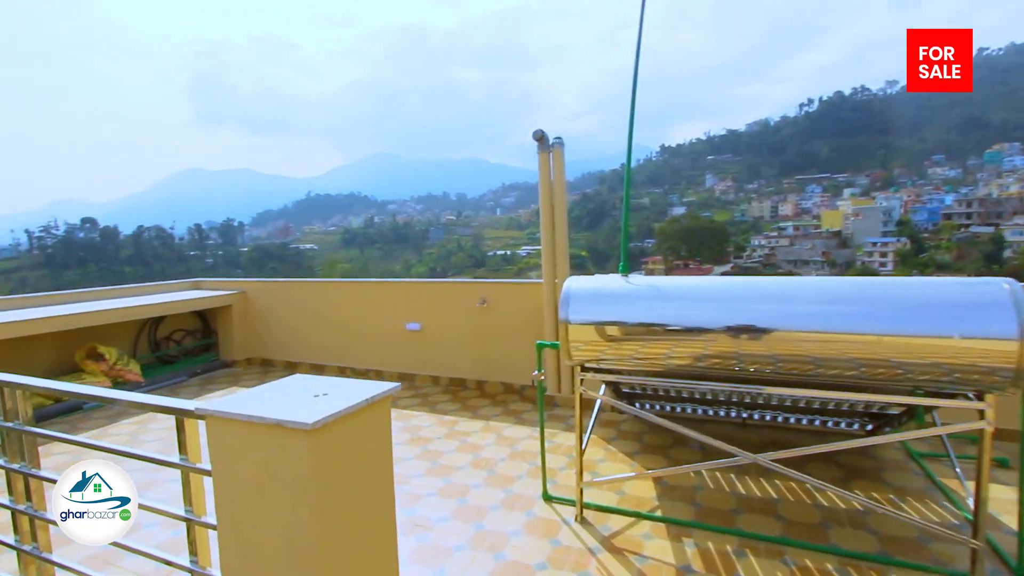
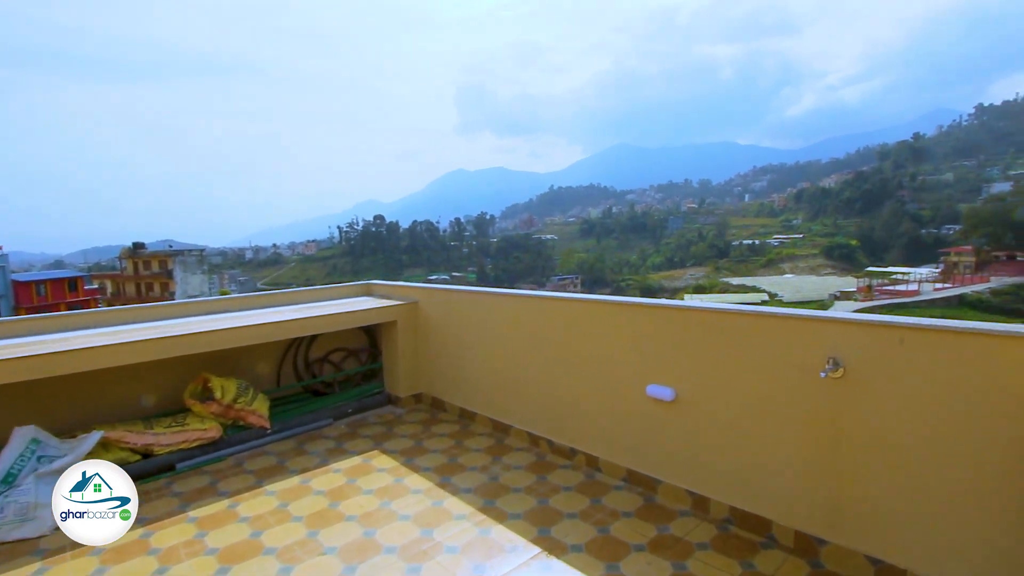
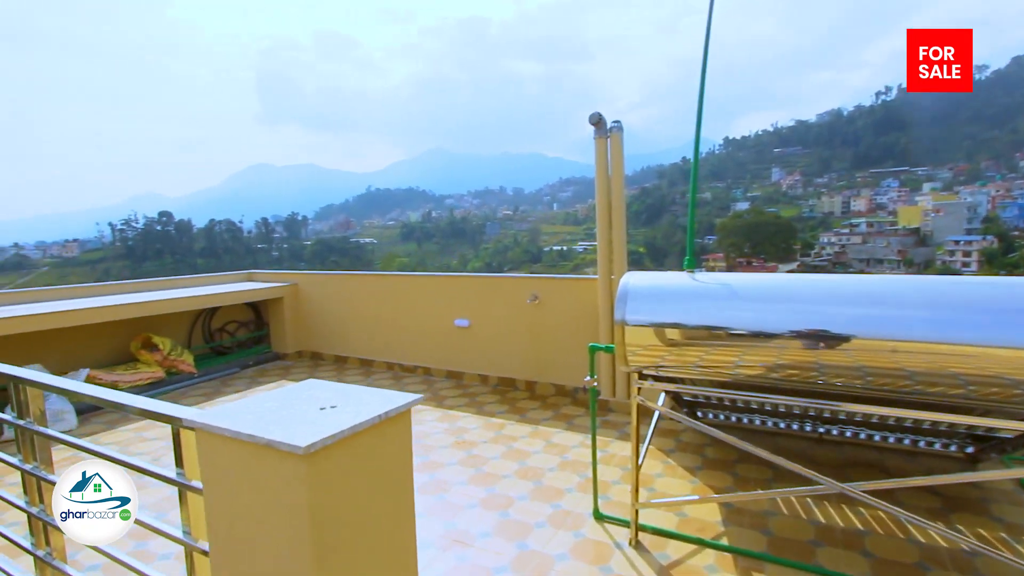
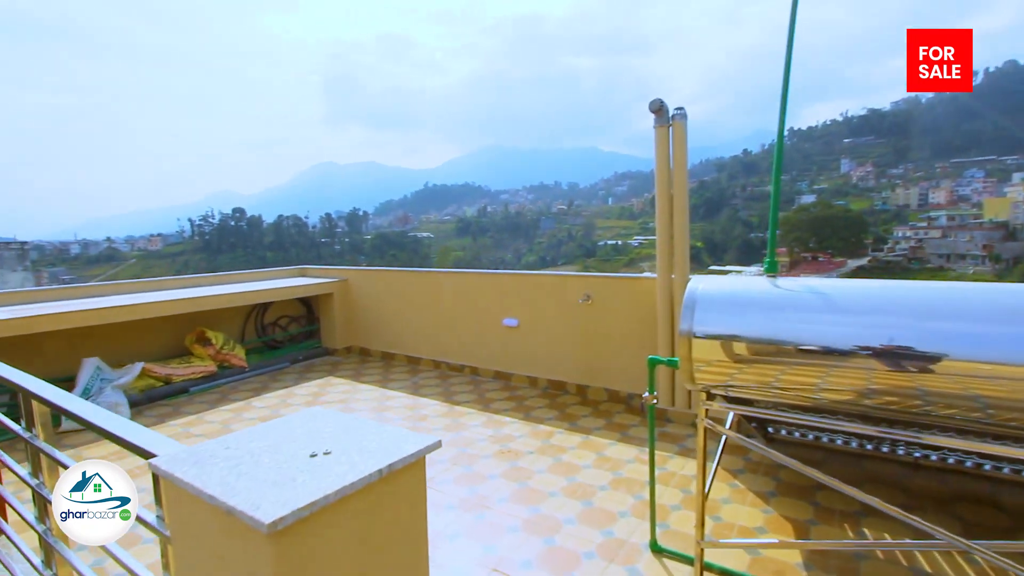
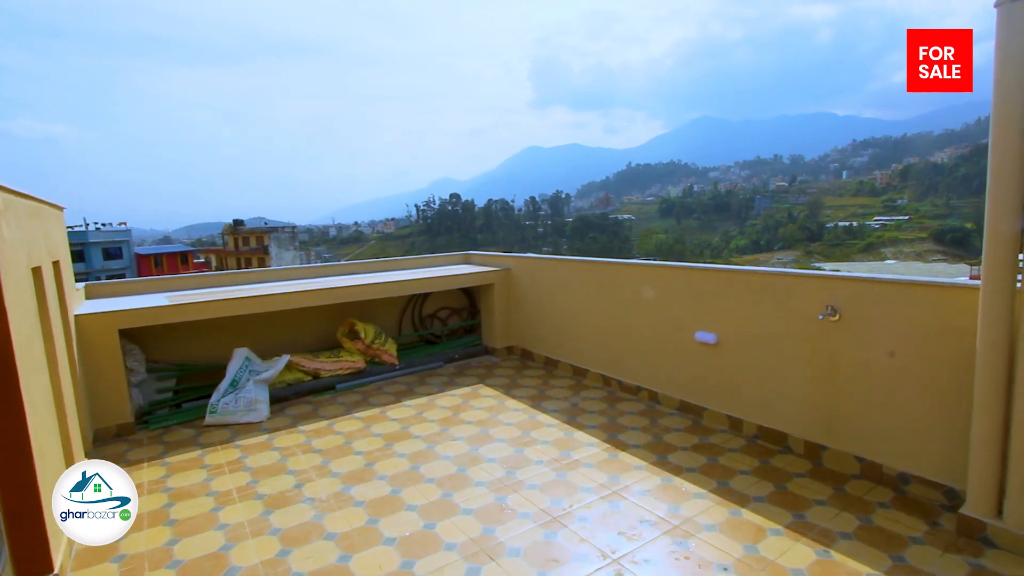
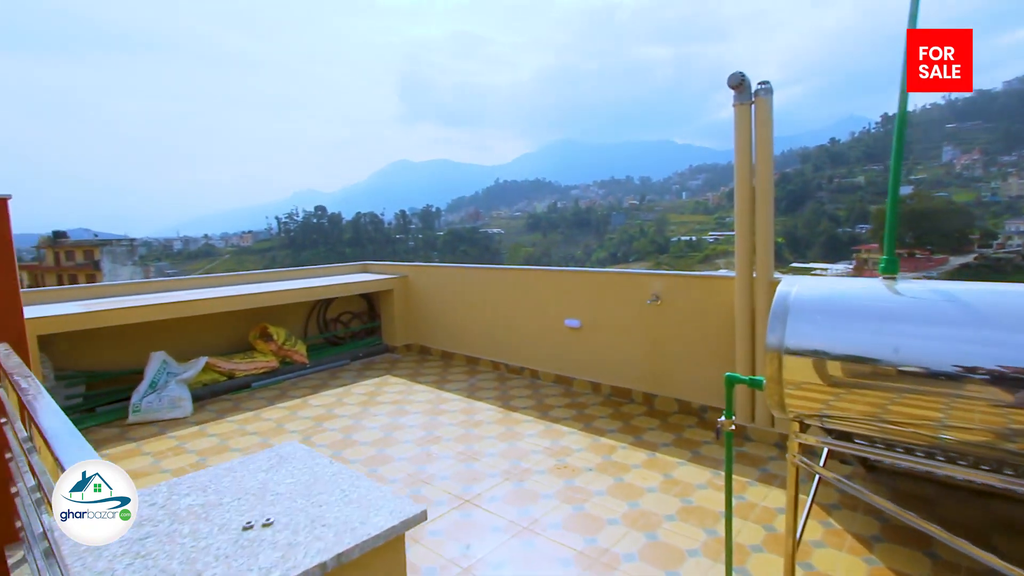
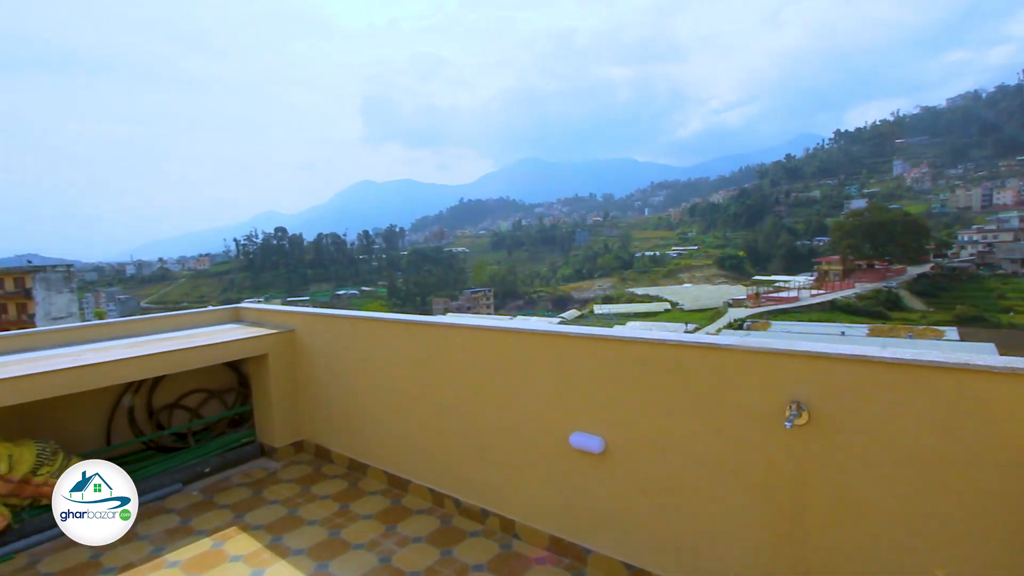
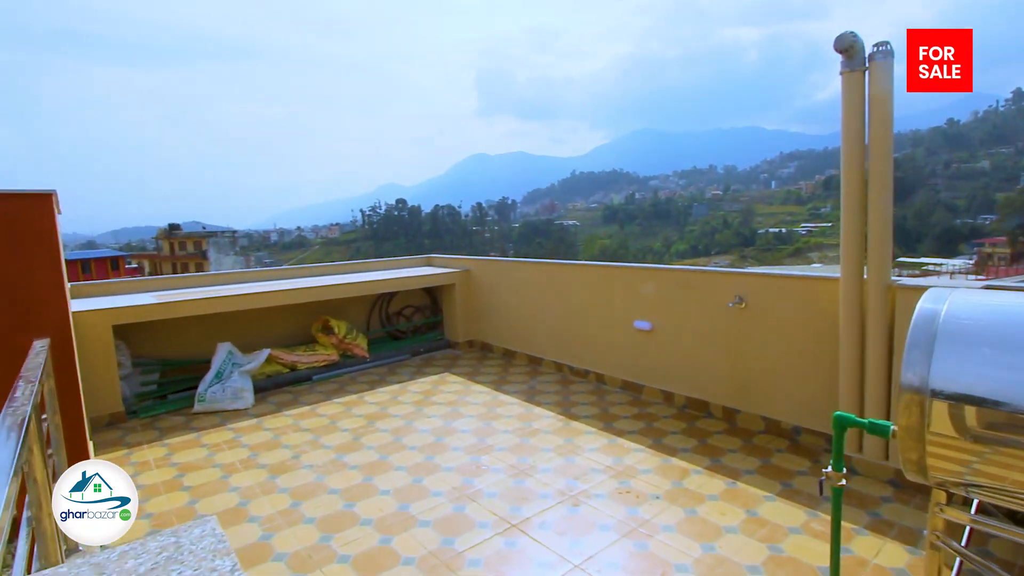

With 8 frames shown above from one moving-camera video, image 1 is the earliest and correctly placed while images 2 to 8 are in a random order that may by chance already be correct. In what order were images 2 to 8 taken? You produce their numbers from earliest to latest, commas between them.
3, 4, 6, 8, 5, 2, 7
